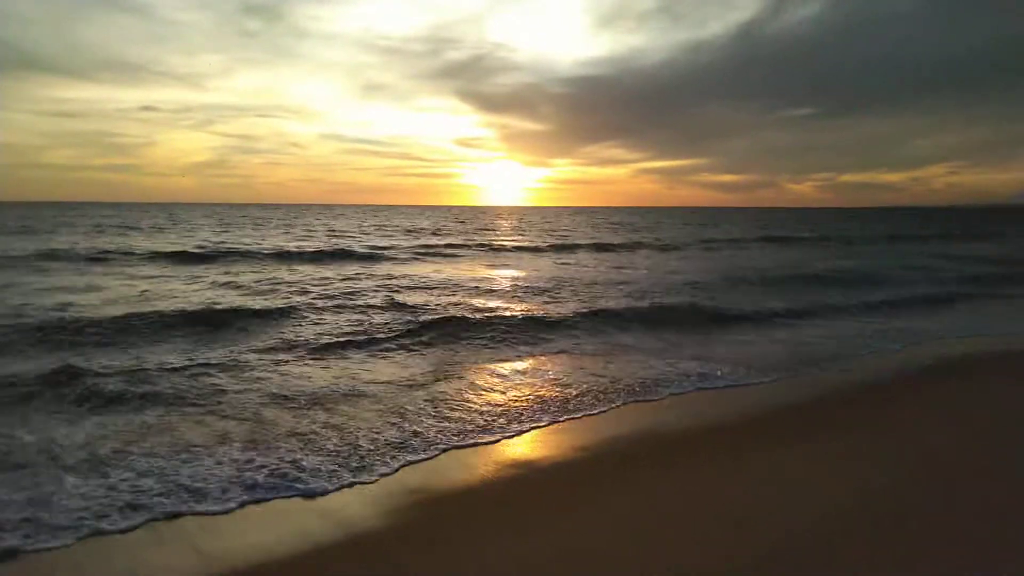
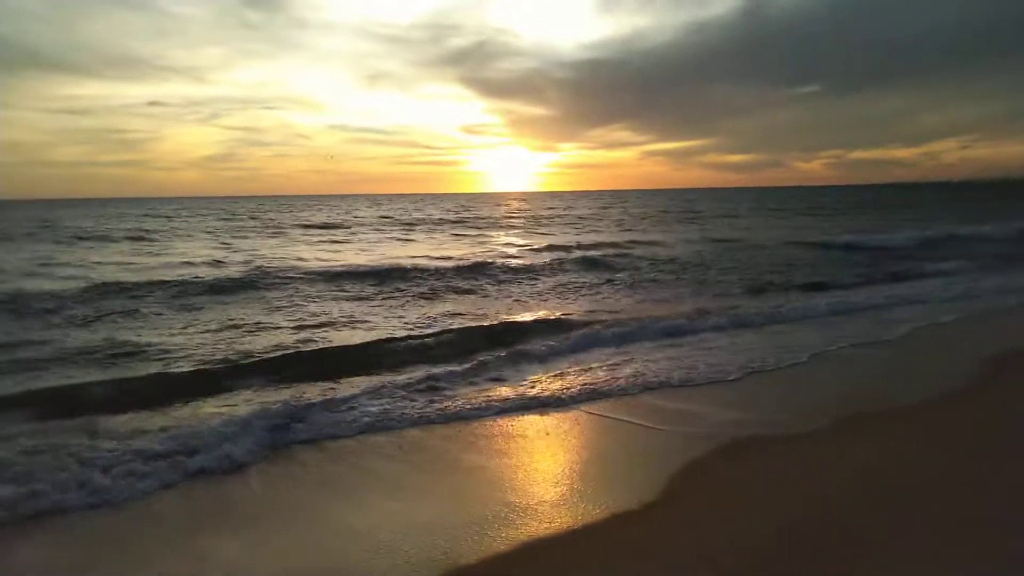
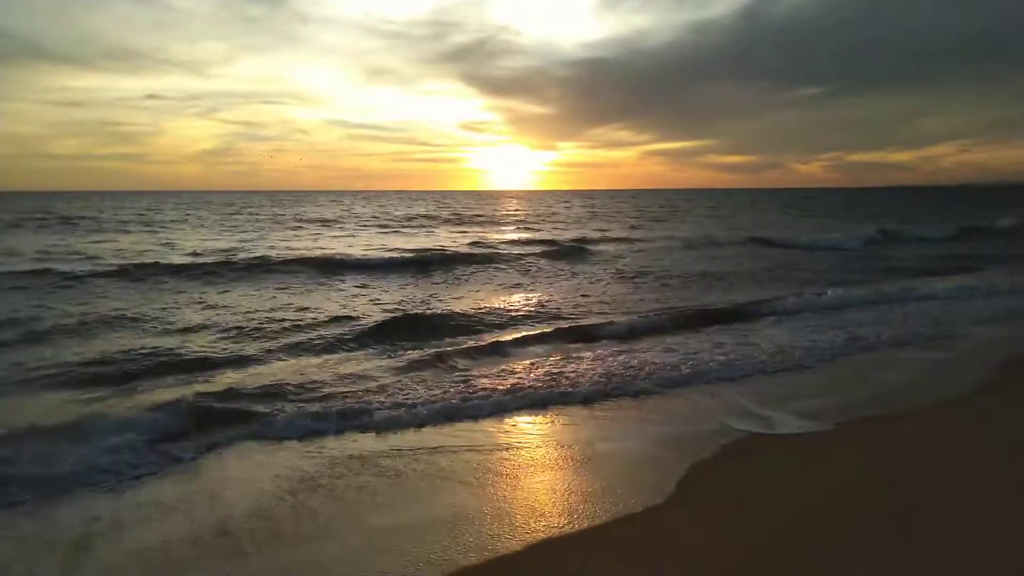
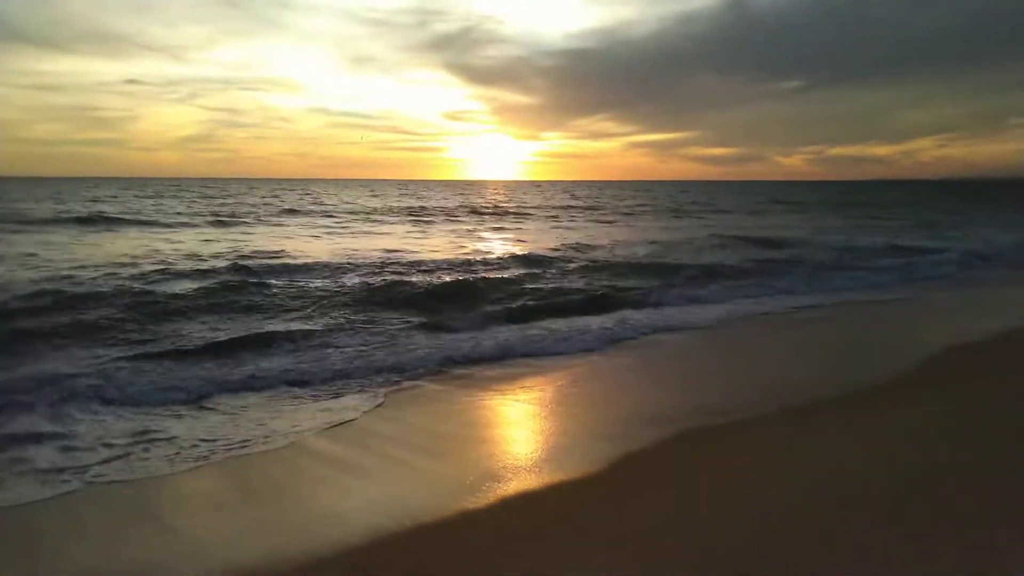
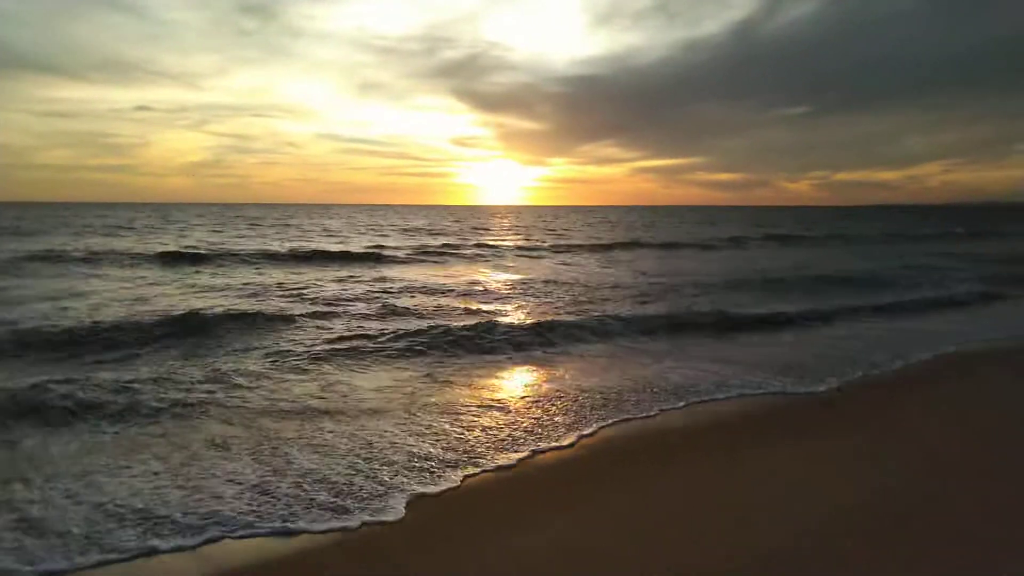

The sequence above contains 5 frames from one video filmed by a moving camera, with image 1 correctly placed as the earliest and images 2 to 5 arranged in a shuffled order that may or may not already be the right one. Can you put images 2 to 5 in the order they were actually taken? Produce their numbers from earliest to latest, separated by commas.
5, 3, 2, 4
